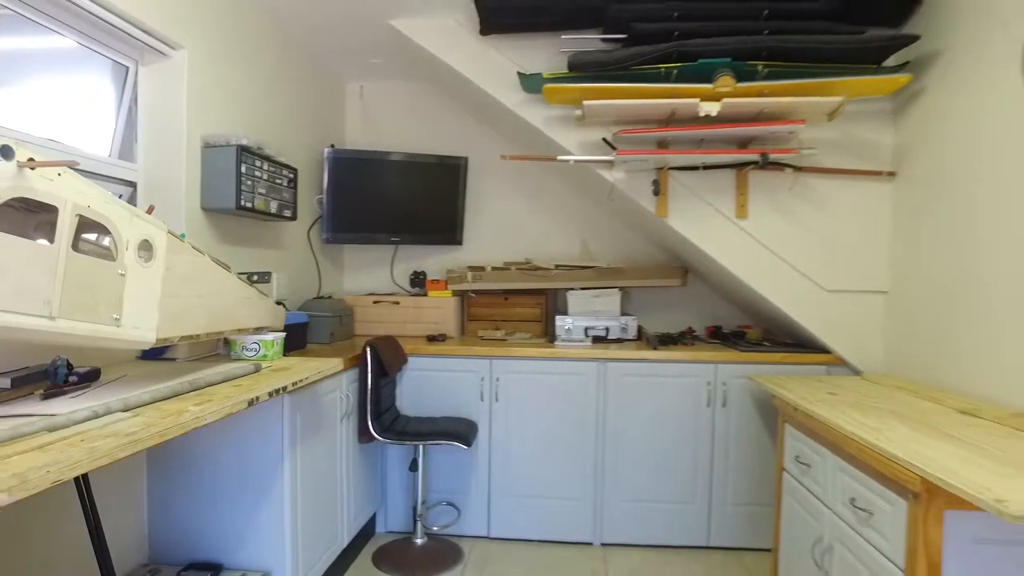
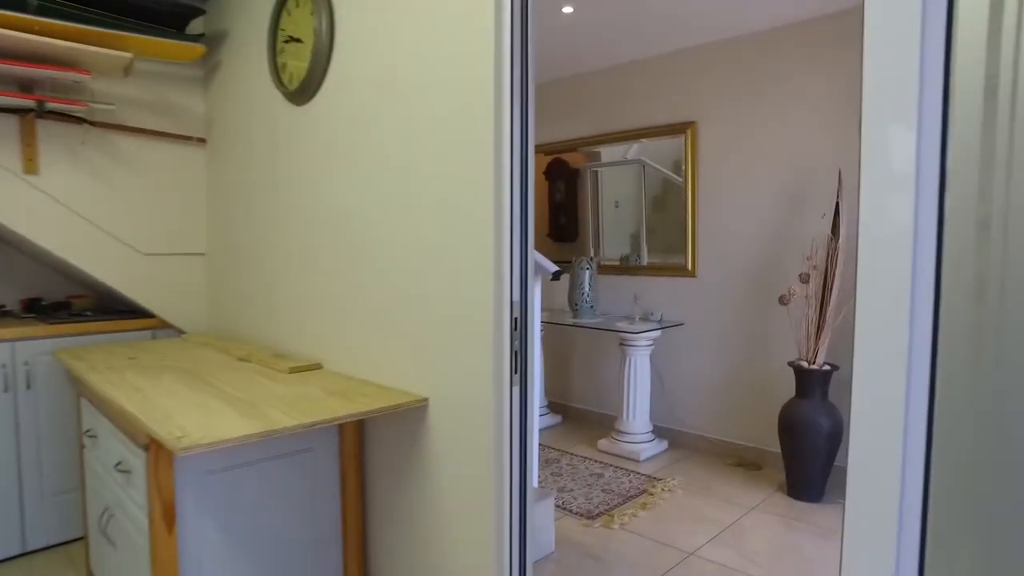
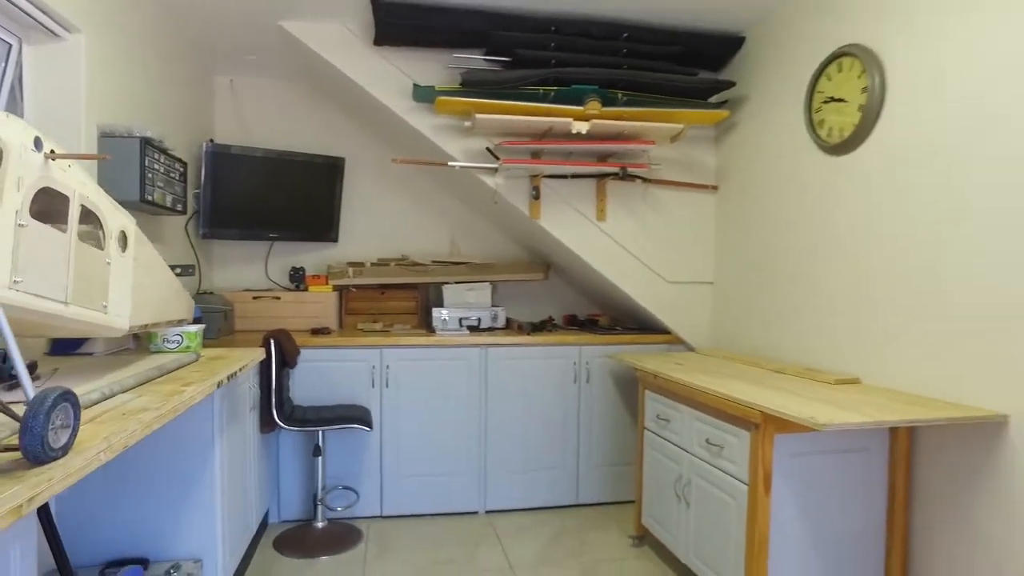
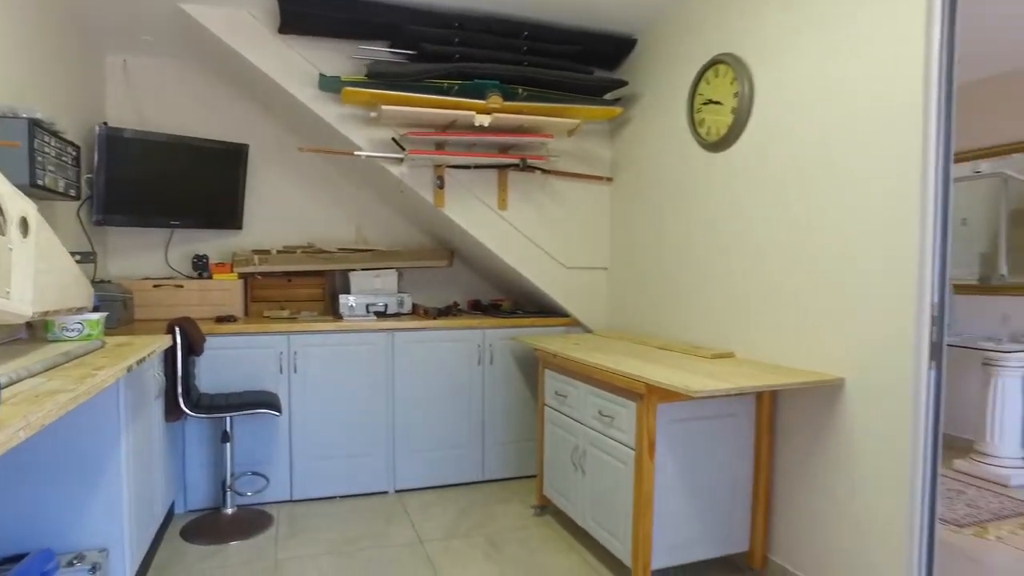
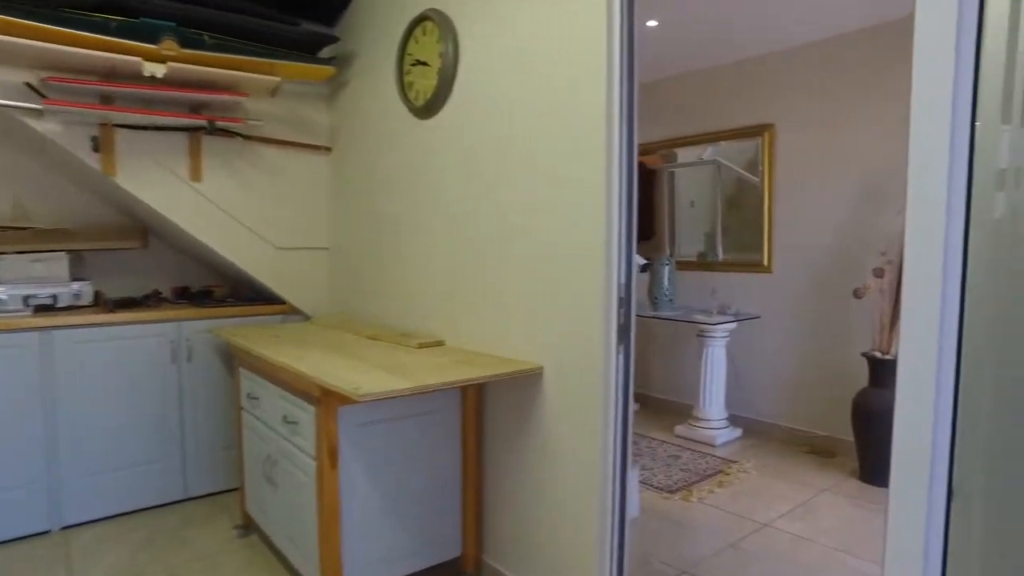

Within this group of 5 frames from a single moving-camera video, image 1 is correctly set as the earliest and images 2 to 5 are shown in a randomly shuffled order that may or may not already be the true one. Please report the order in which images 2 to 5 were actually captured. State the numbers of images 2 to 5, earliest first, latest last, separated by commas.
3, 4, 5, 2
